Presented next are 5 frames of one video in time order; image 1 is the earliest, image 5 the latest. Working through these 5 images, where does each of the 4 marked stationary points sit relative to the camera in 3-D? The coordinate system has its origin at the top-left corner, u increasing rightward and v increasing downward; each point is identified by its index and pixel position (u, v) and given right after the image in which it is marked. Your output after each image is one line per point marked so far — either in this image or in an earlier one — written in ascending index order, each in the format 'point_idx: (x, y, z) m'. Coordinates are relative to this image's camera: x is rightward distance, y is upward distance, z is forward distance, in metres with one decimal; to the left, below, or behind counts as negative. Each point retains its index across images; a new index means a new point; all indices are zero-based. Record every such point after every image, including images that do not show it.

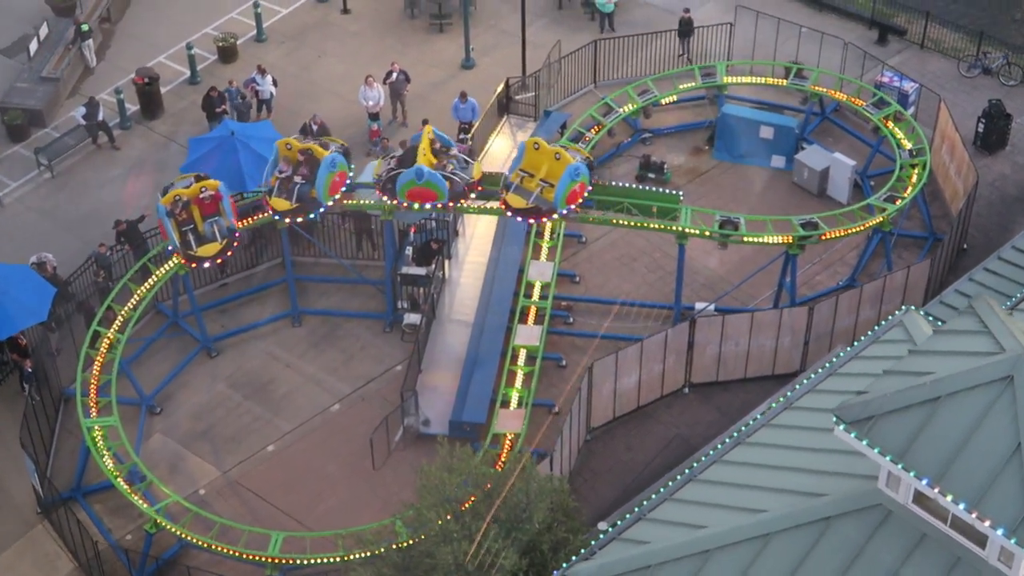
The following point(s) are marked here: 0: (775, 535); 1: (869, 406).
0: (+2.9, -2.6, +16.4) m
1: (+3.6, -1.2, +15.3) m
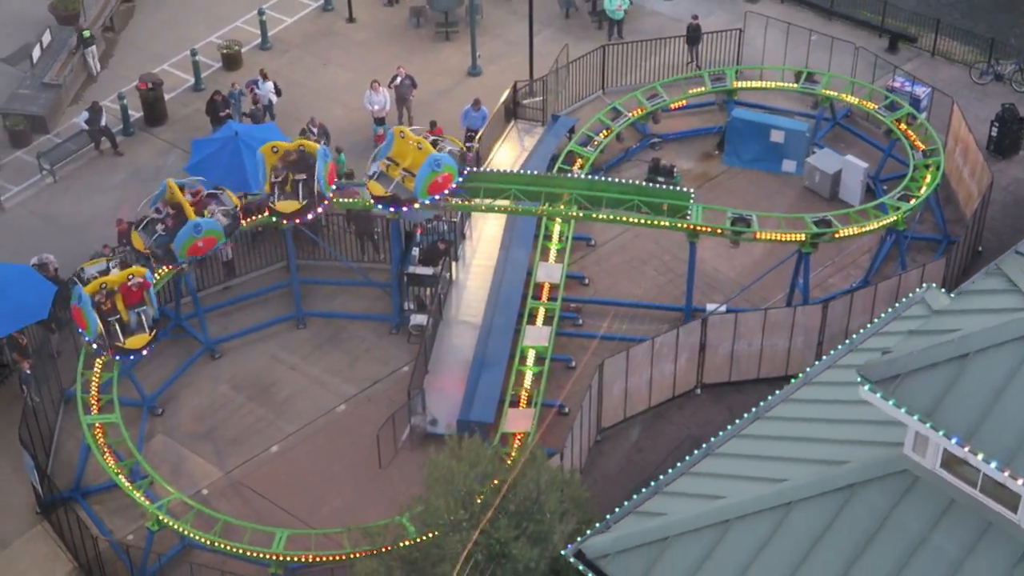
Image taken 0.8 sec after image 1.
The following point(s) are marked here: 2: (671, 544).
0: (+3.0, -2.2, +15.8) m
1: (+3.7, -0.7, +14.7) m
2: (+1.7, -2.7, +16.0) m
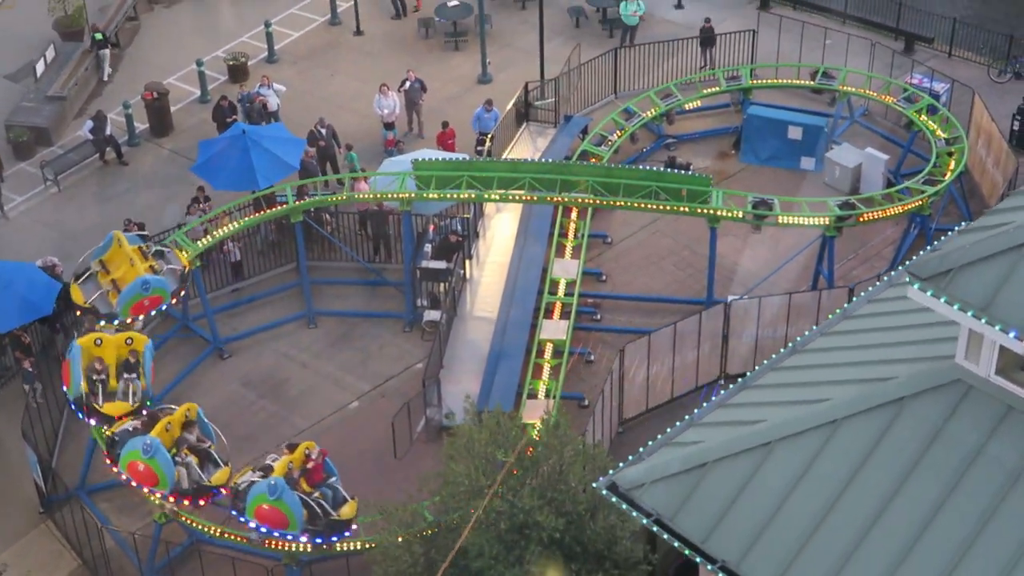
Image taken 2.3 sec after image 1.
0: (+3.3, -1.3, +14.8) m
1: (+4.0, +0.3, +13.9) m
2: (+2.0, -1.8, +15.0) m
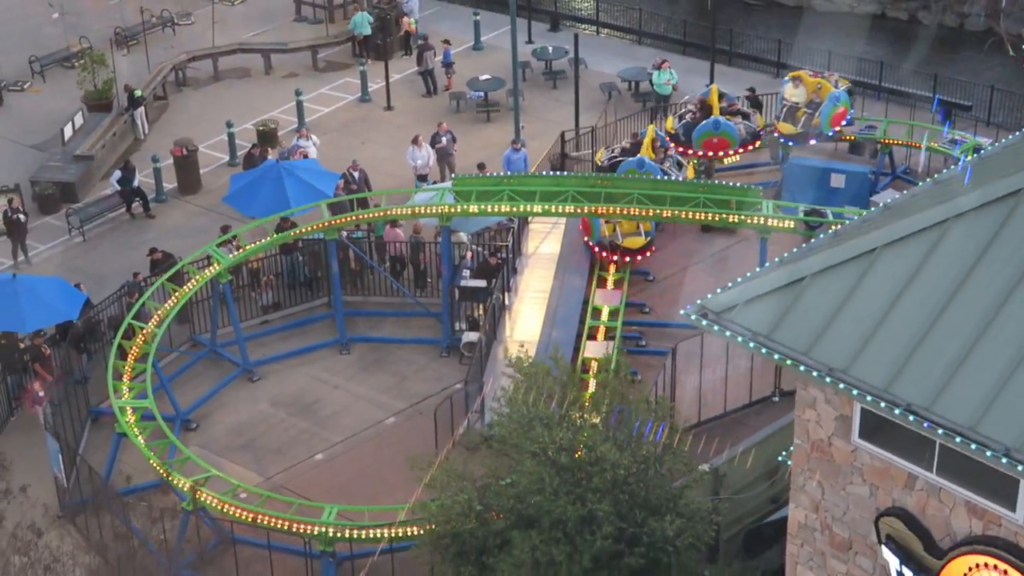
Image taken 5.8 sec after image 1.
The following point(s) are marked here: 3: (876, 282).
0: (+4.0, +0.6, +13.6) m
1: (+4.7, +2.3, +12.9) m
2: (+2.7, 0.0, +13.7) m
3: (+3.3, +0.1, +13.5) m
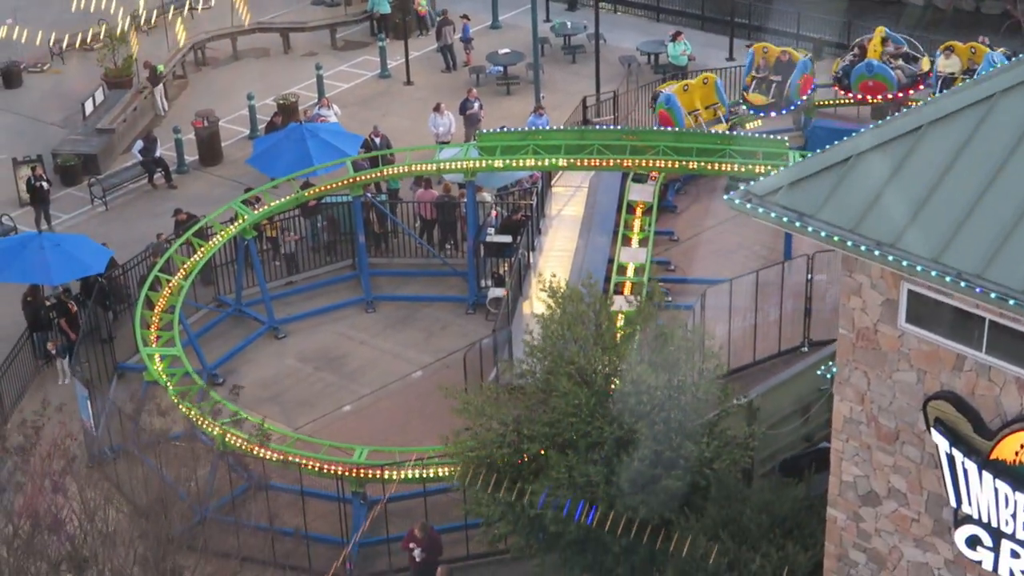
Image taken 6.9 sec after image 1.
0: (+4.4, +1.7, +13.5) m
1: (+5.0, +3.4, +12.7) m
2: (+3.1, +1.1, +13.6) m
3: (+3.6, +1.2, +13.3) m
